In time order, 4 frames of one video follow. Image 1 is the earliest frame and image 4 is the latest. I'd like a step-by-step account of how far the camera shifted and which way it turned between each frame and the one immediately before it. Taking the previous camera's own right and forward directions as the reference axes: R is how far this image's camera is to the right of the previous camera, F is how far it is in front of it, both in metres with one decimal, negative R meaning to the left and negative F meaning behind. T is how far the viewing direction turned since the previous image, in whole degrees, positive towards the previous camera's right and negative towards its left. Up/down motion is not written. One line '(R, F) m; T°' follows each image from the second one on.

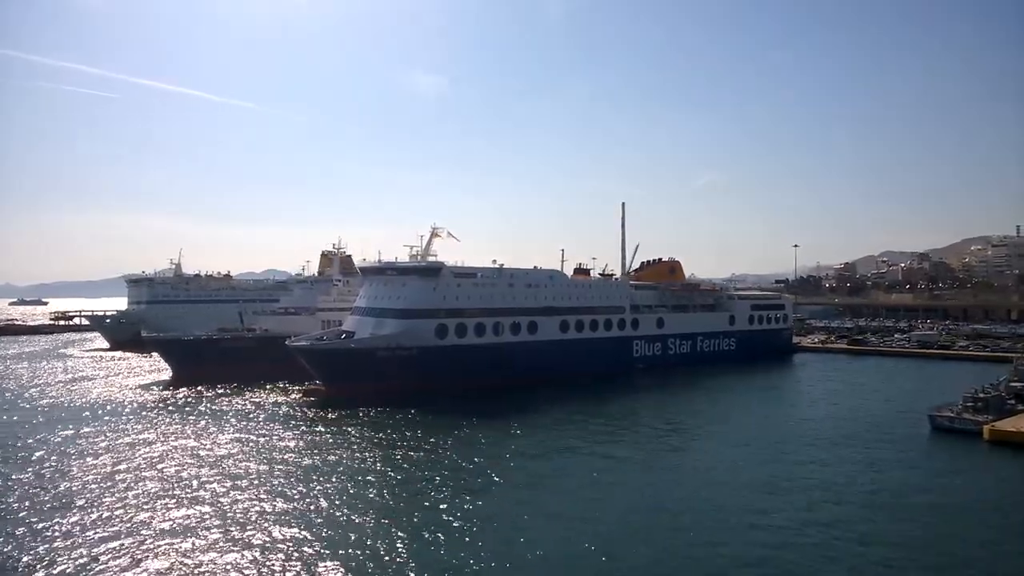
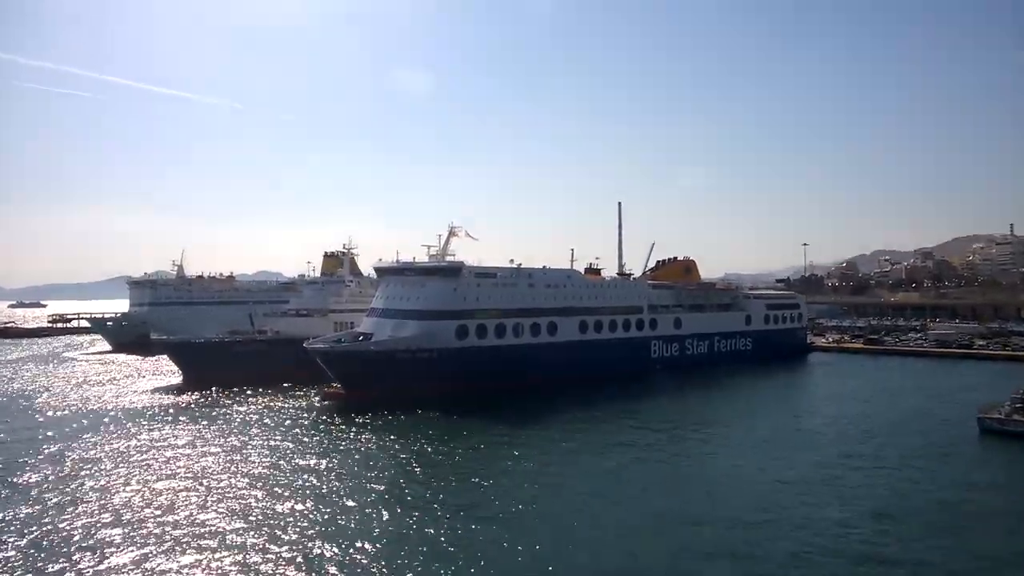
(-0.6, +0.4) m; 0°
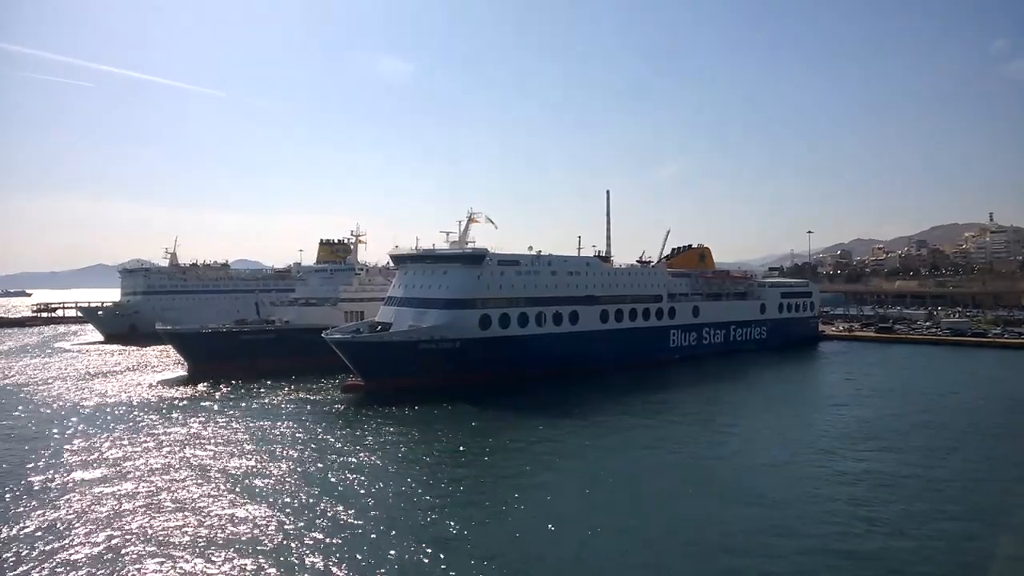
(-0.9, +0.5) m; +1°
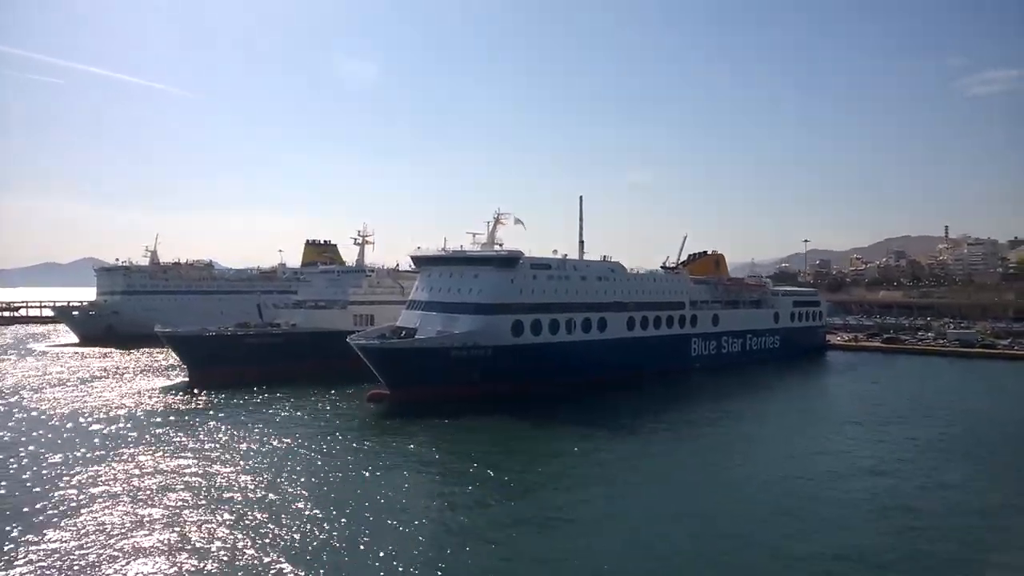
(-1.3, +0.8) m; +3°
